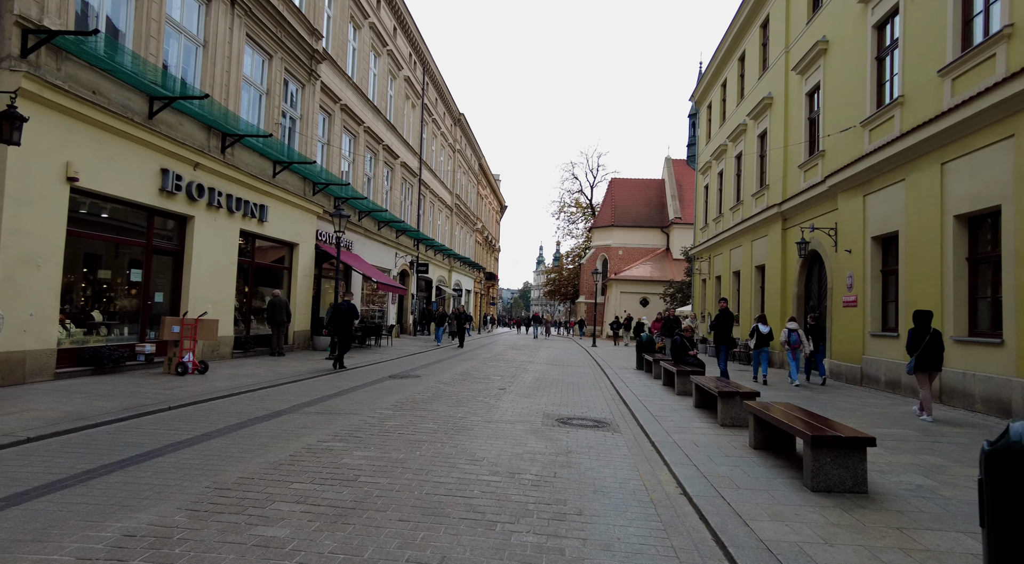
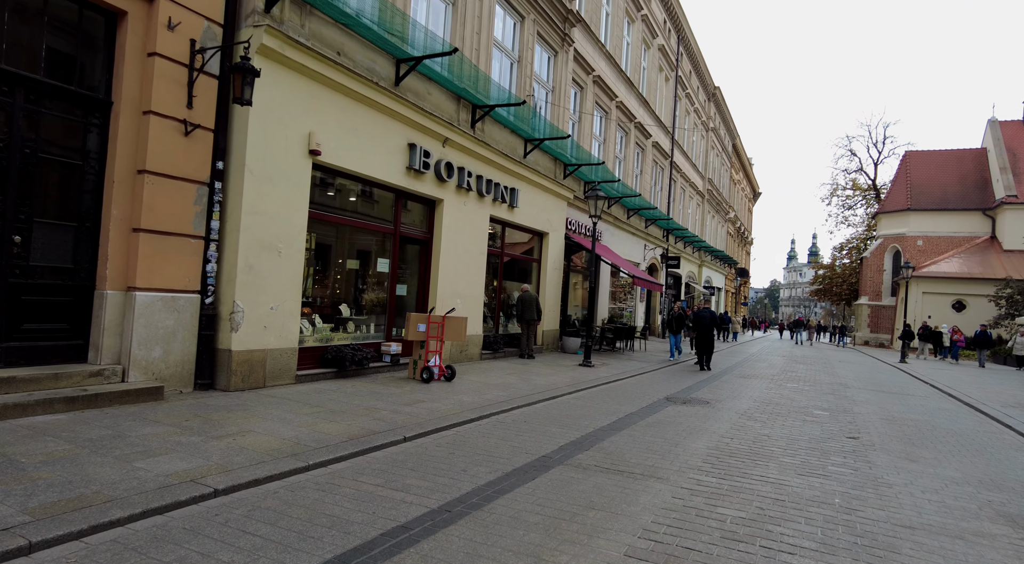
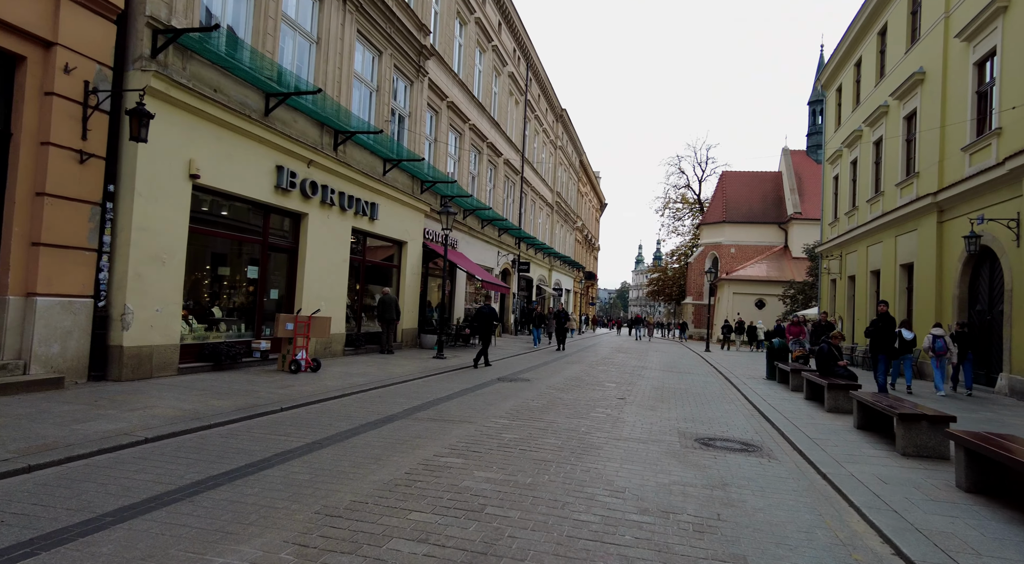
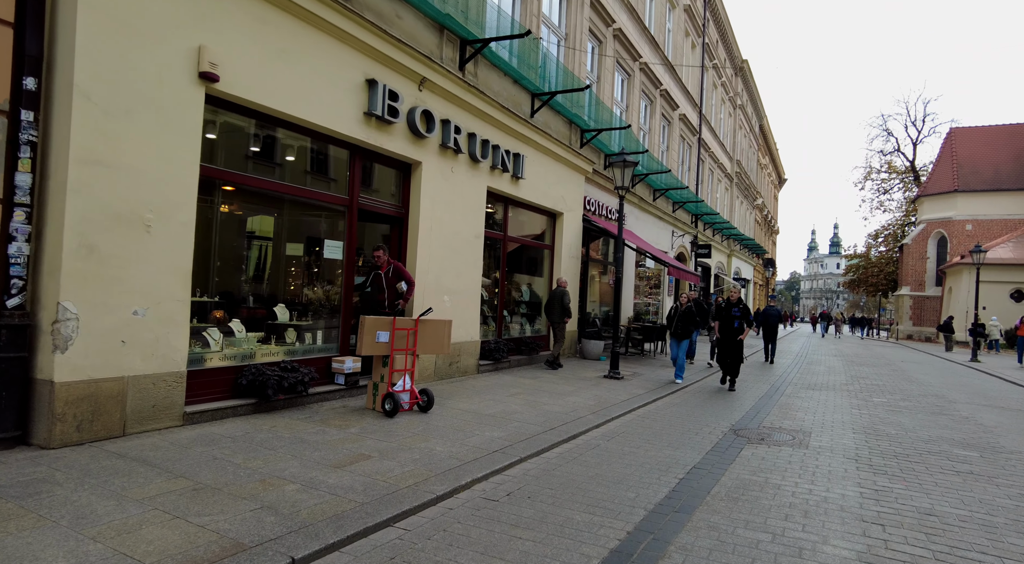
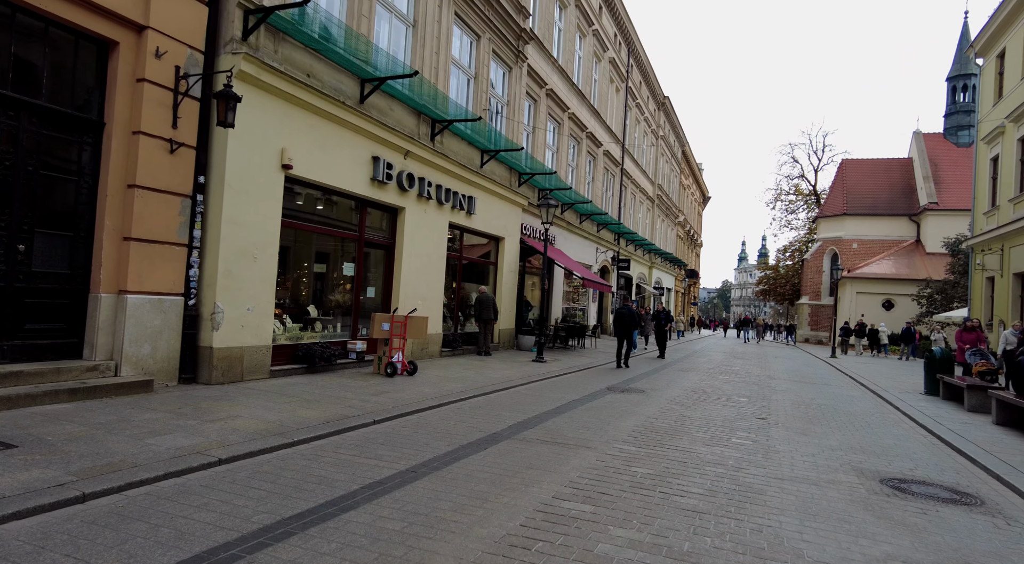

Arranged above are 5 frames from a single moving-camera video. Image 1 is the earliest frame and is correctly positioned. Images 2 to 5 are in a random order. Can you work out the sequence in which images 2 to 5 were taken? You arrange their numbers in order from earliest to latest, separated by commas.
3, 5, 2, 4
